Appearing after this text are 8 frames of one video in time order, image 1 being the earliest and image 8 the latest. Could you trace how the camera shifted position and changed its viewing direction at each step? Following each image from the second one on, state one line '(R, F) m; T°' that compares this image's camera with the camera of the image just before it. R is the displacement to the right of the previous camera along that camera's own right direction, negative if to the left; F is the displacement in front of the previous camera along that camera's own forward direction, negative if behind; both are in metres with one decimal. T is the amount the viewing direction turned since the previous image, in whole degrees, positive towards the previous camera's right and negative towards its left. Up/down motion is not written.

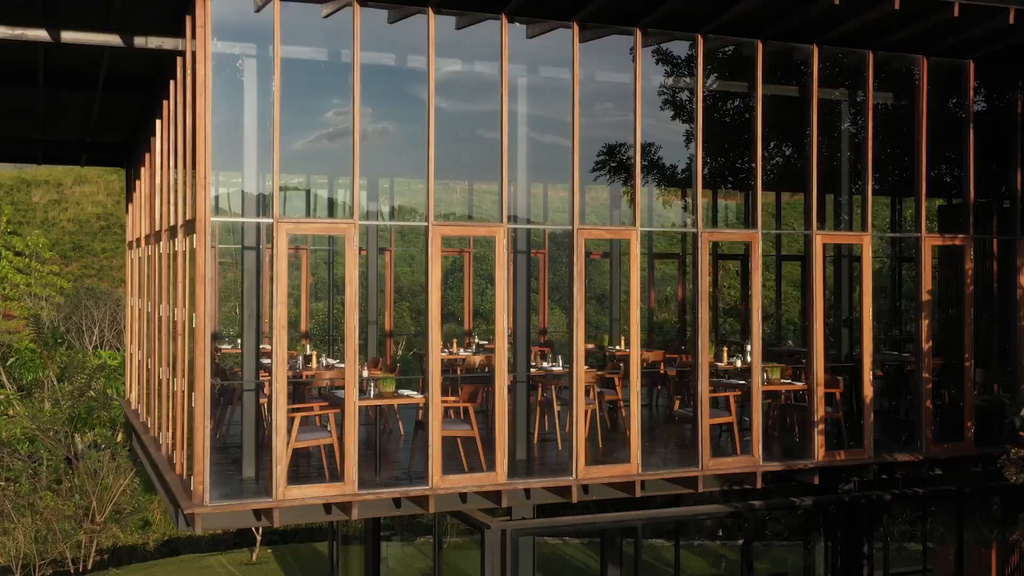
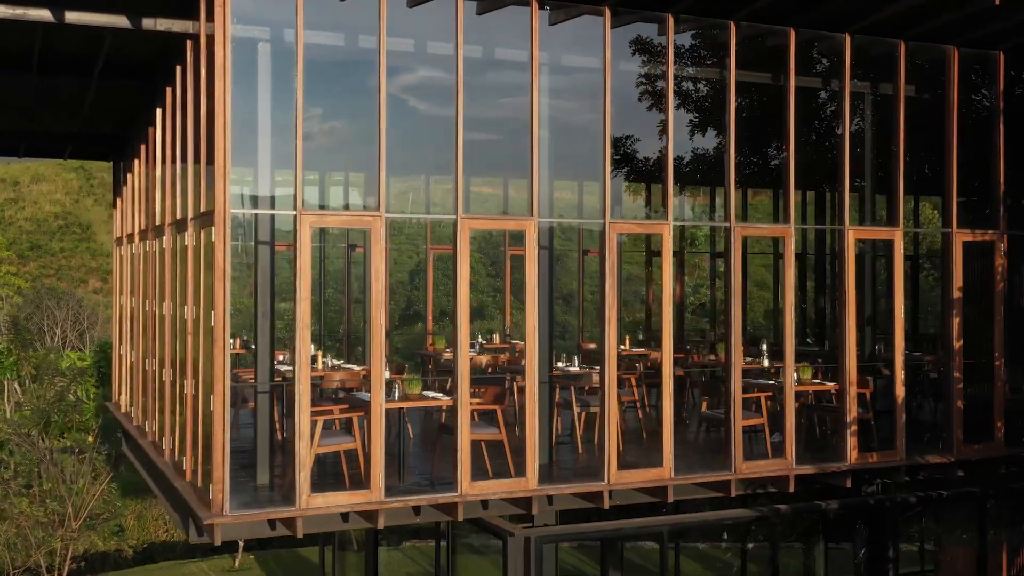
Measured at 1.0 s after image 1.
(-0.6, +0.5) m; +2°
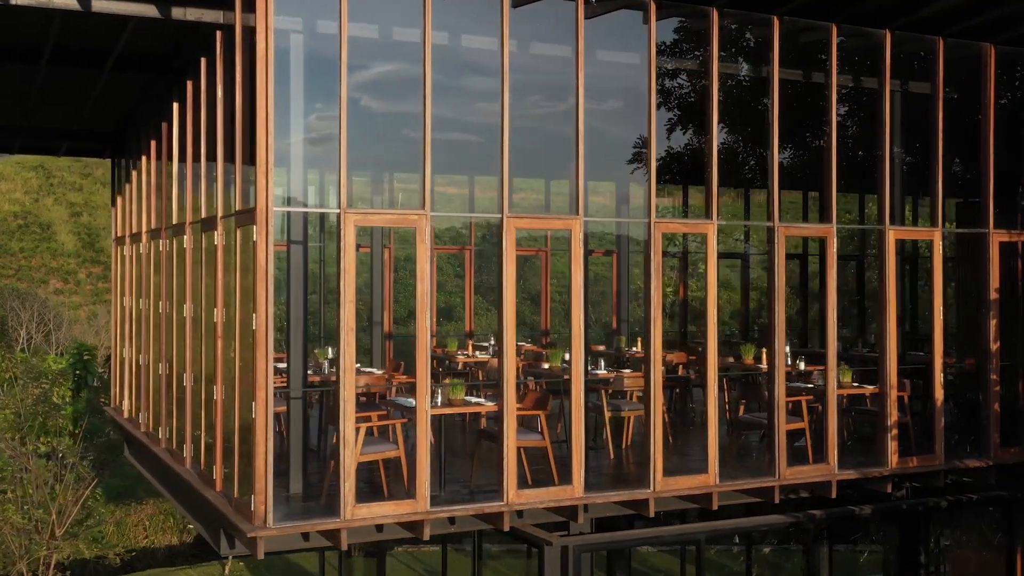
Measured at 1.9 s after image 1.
(-0.6, +0.3) m; +2°
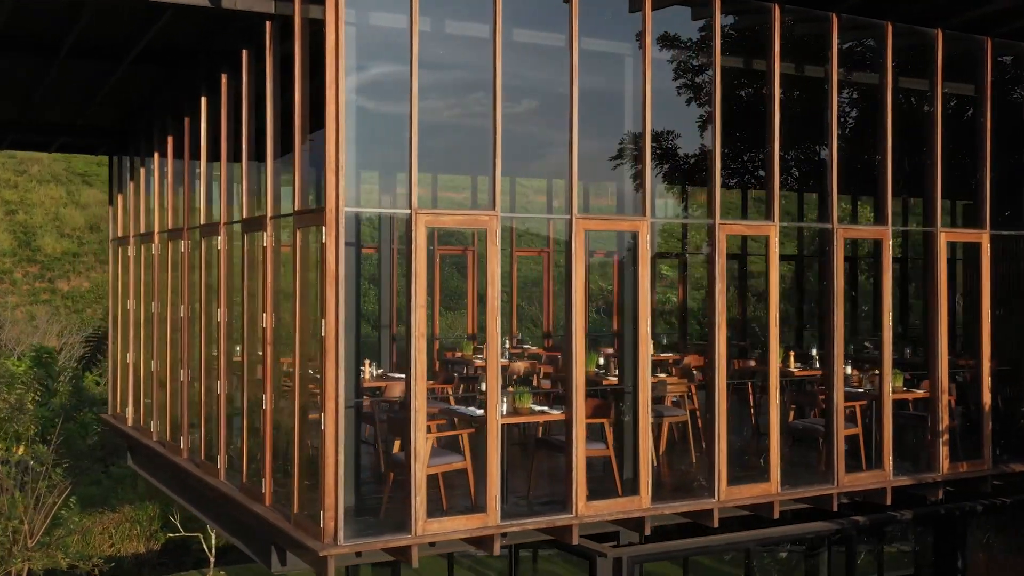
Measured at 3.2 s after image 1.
(-0.9, +0.4) m; +3°
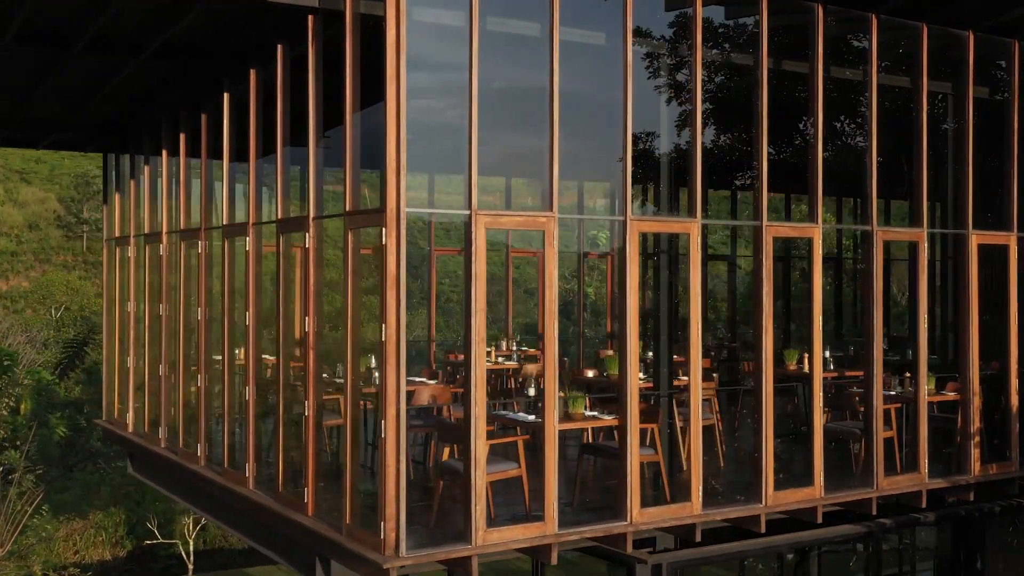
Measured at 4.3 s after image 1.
(-0.8, +0.2) m; +3°
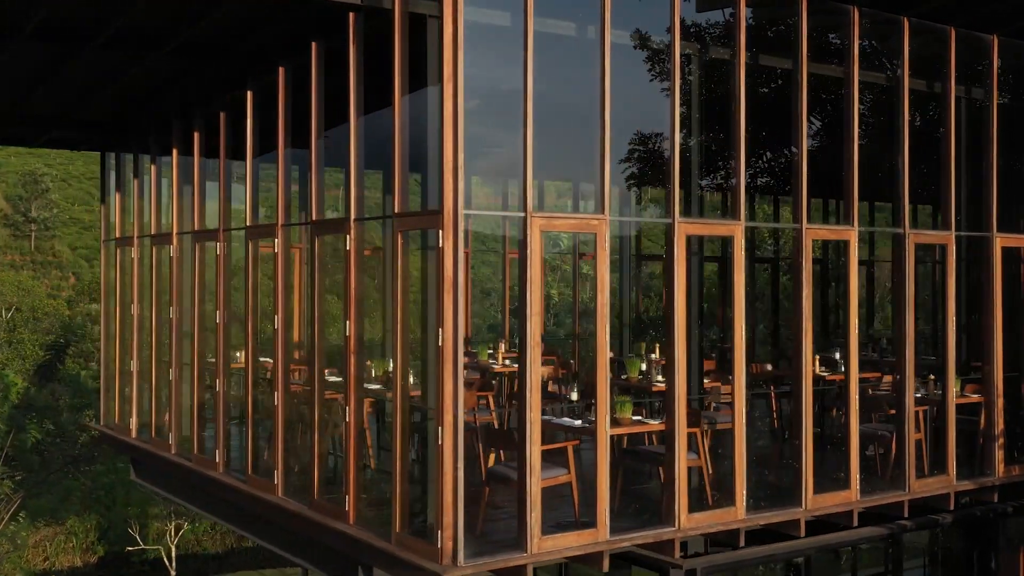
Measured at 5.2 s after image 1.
(-0.7, +0.1) m; +2°
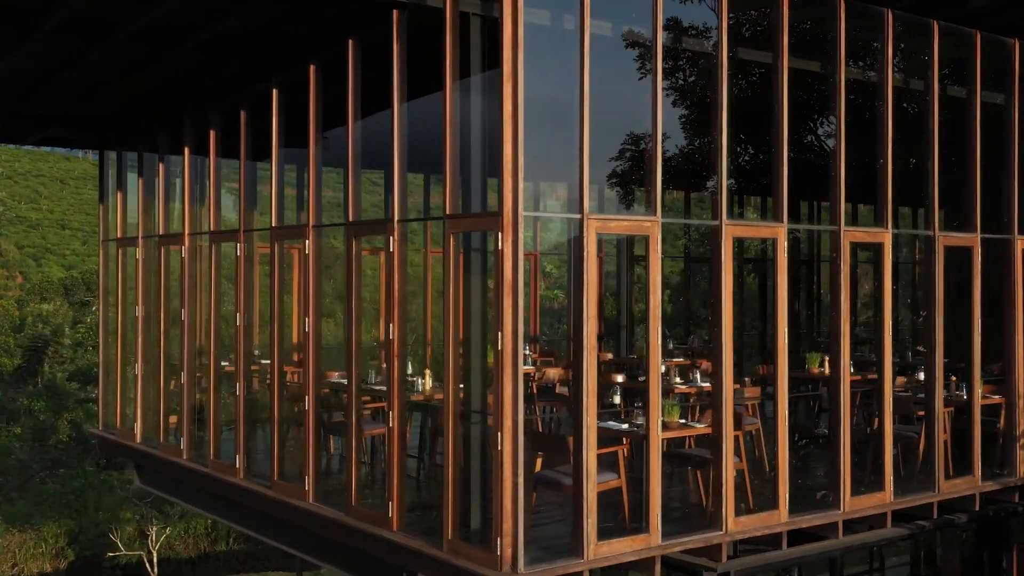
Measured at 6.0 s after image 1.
(-0.7, +0.1) m; +2°
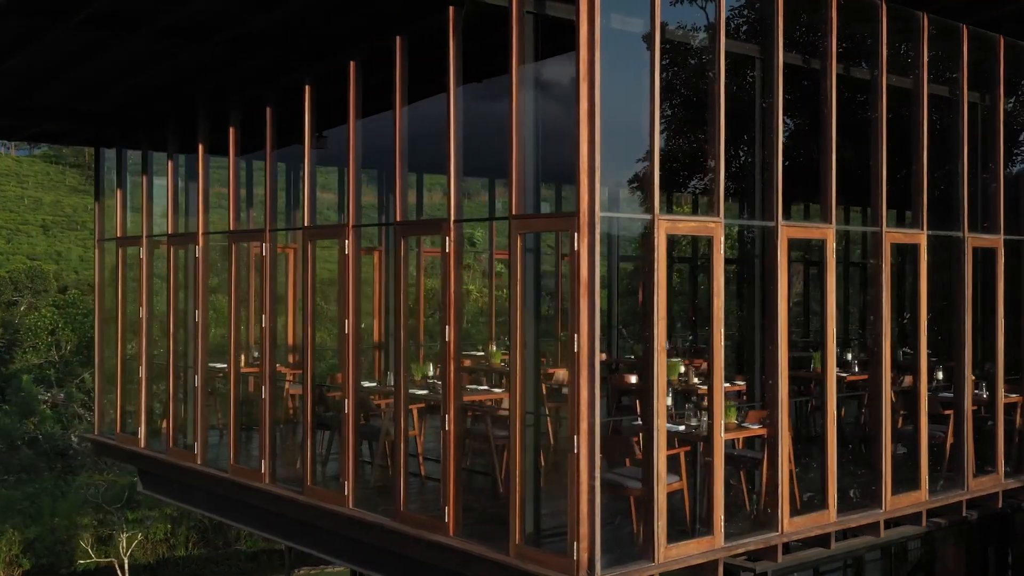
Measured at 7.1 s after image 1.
(-0.9, +0.1) m; +4°
